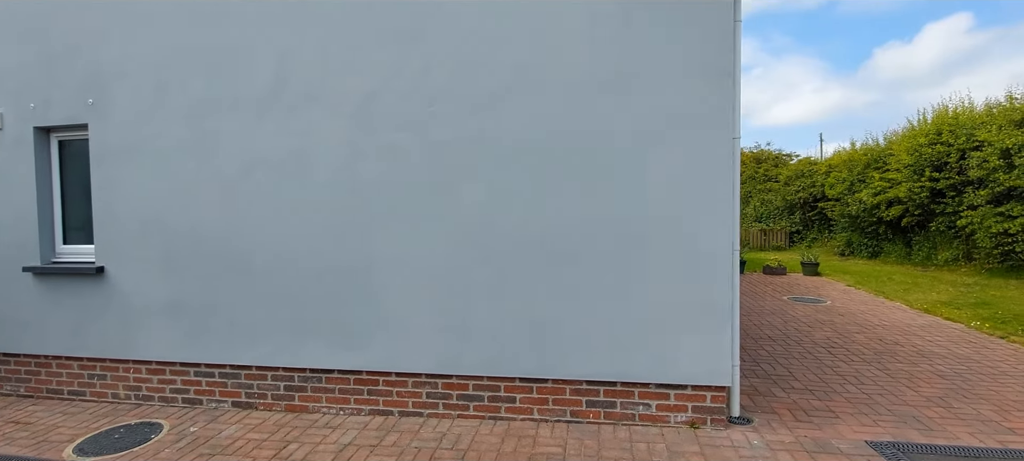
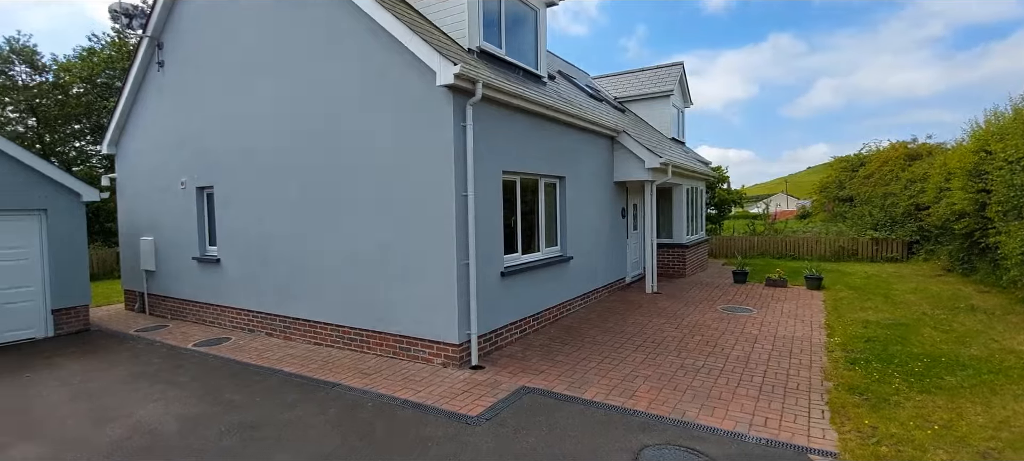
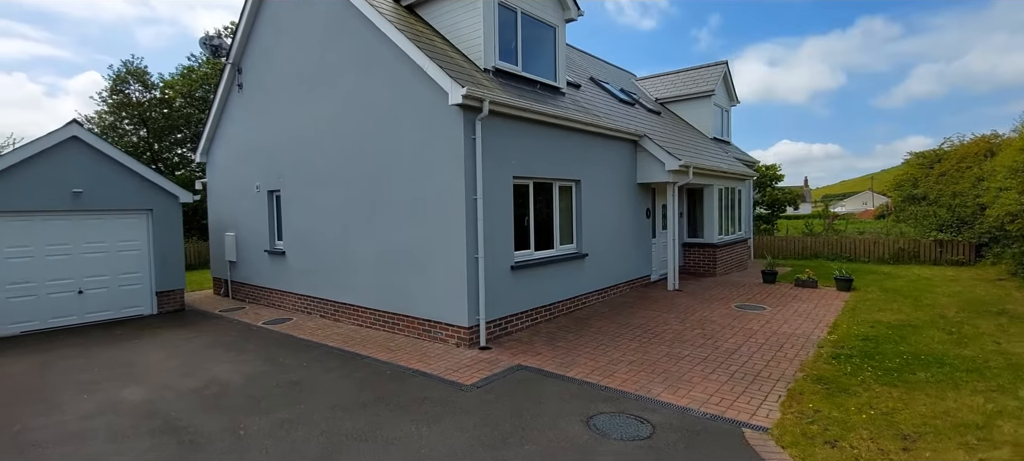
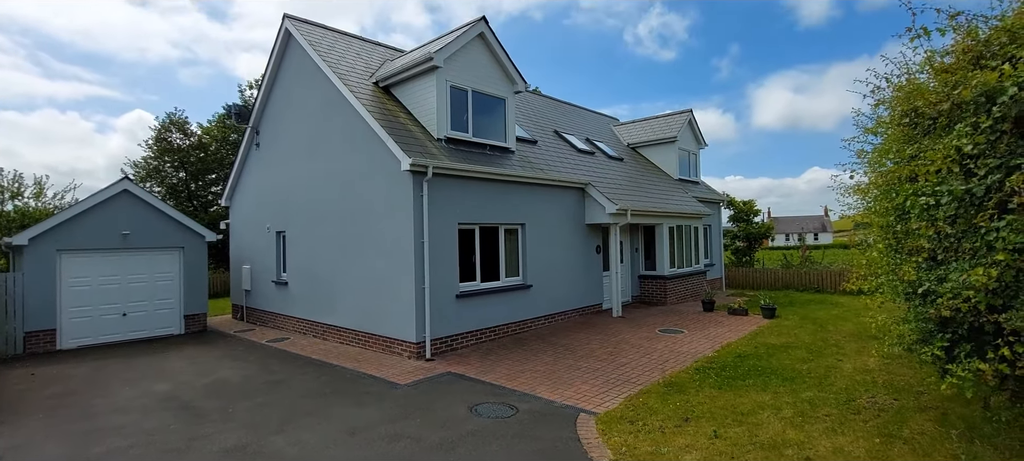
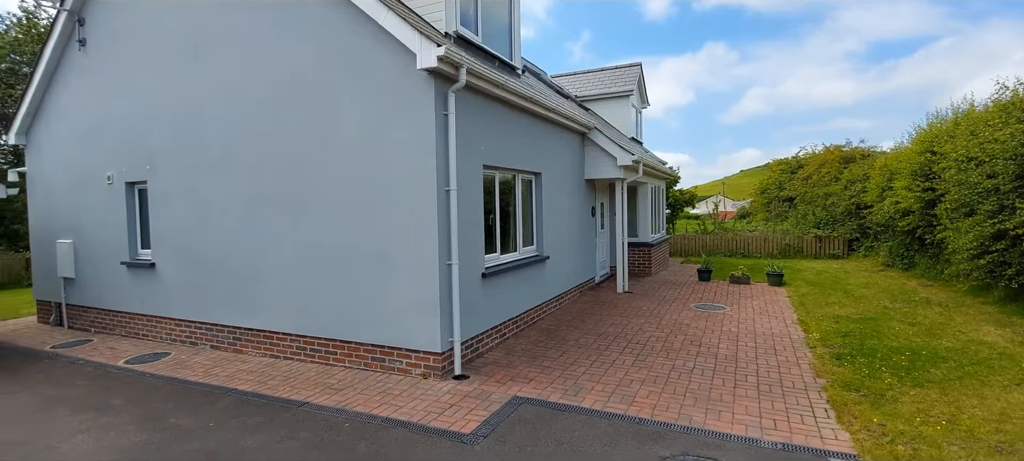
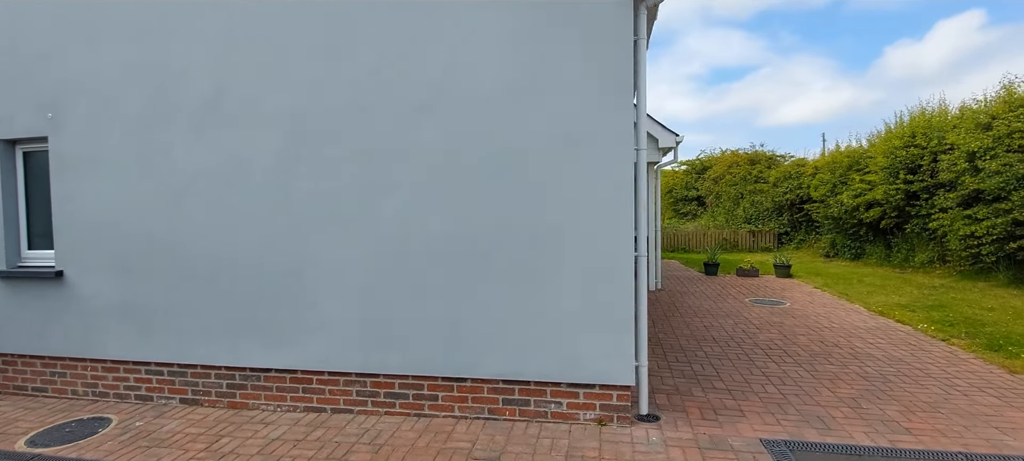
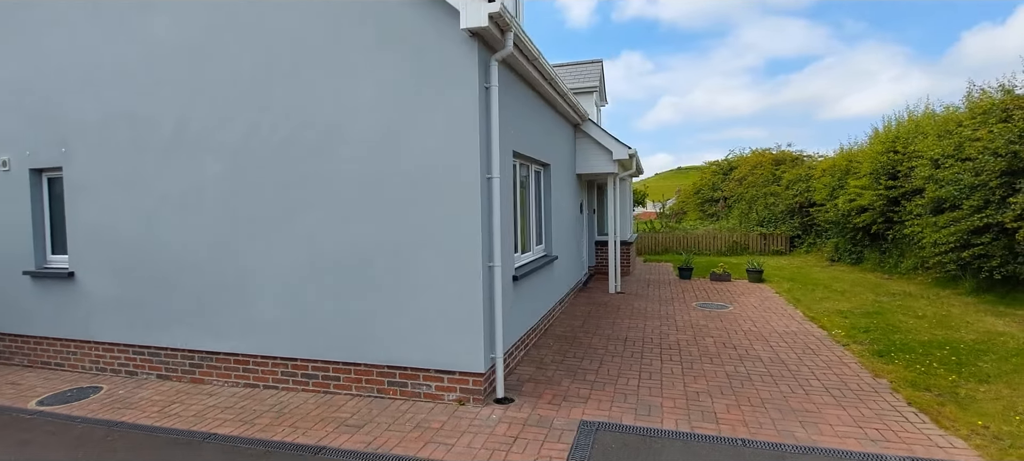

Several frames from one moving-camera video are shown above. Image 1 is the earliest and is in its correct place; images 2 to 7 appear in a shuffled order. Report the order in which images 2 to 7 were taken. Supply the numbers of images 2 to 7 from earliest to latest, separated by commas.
6, 7, 5, 2, 3, 4
